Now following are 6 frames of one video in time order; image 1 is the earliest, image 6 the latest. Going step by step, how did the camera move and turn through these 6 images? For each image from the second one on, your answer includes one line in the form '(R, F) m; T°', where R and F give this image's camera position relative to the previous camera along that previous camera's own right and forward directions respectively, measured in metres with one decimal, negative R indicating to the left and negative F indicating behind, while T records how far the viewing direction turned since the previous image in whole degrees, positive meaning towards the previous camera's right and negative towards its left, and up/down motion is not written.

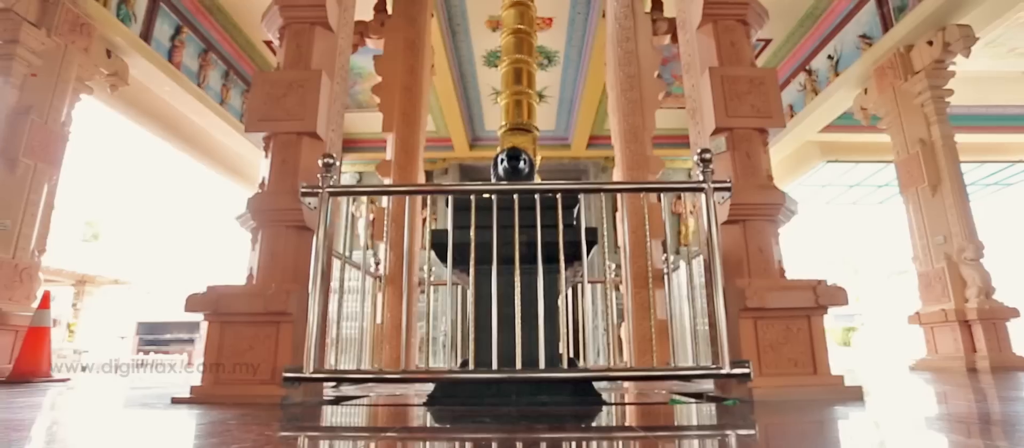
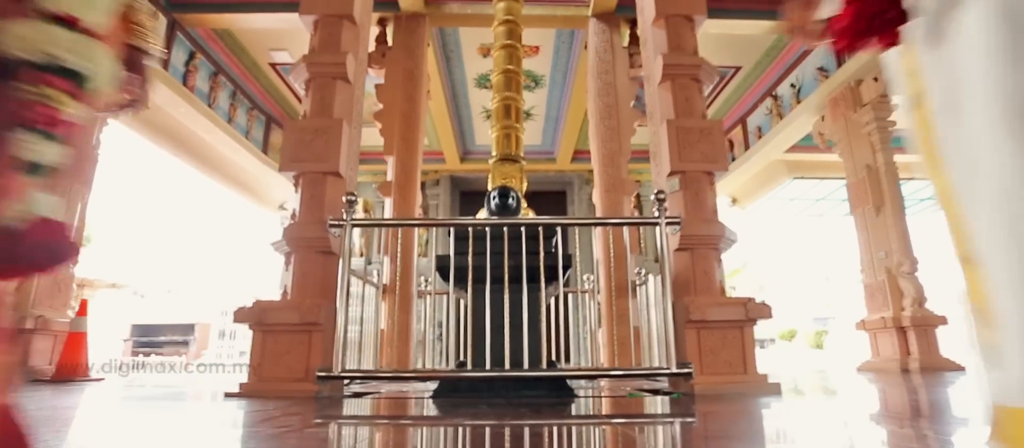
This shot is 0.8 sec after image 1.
(0.0, -0.5) m; +1°
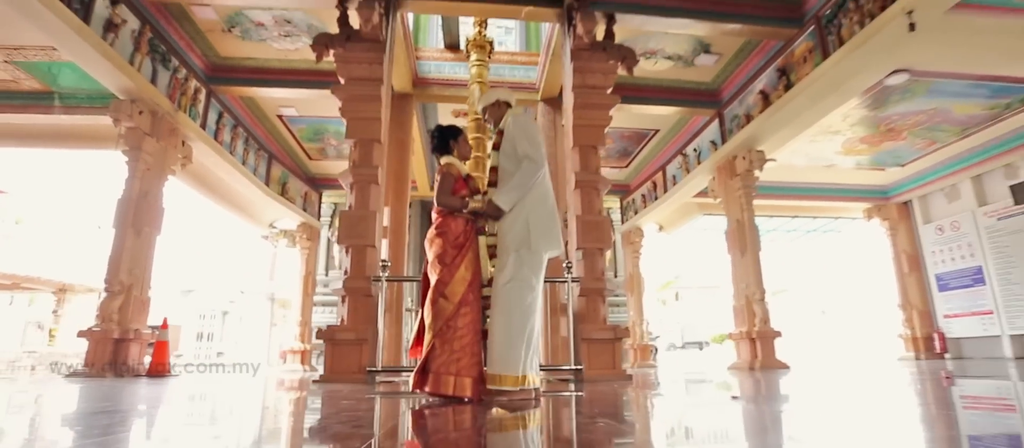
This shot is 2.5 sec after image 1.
(-0.1, -1.7) m; +4°
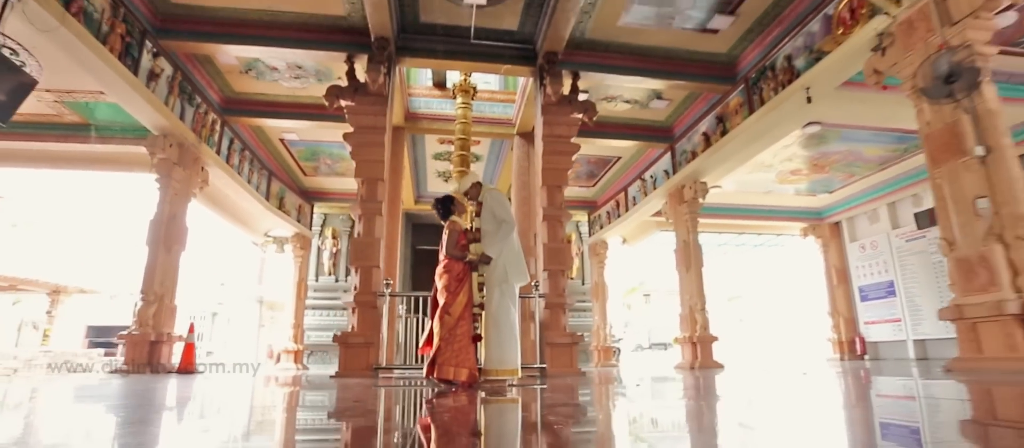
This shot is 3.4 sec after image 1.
(0.0, -1.0) m; +3°
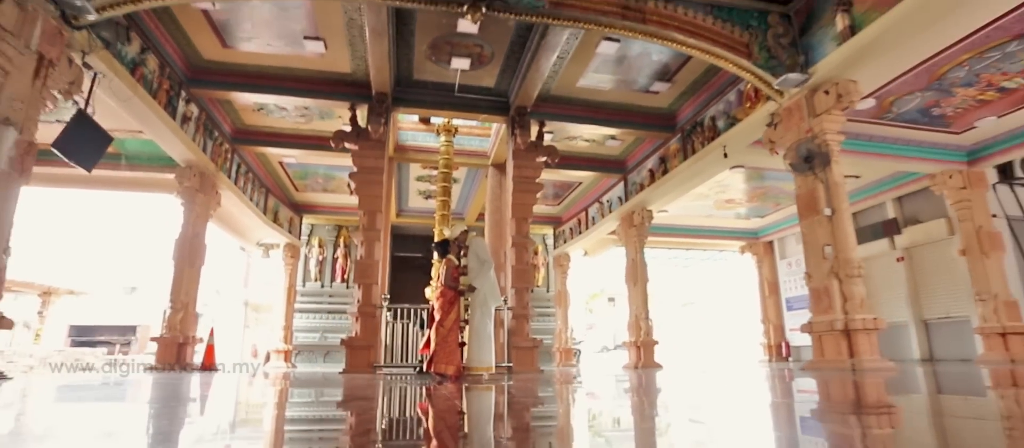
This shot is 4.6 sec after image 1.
(-0.1, -1.3) m; +3°
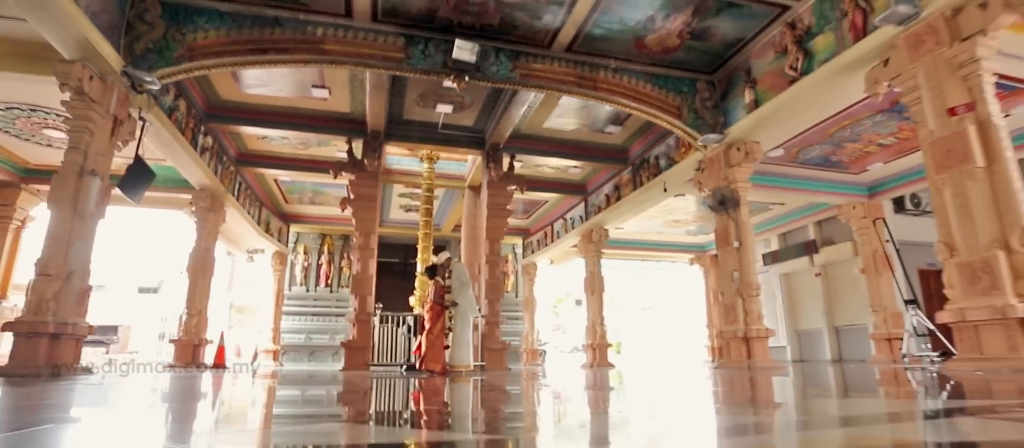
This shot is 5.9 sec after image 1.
(-0.1, -1.2) m; +3°
